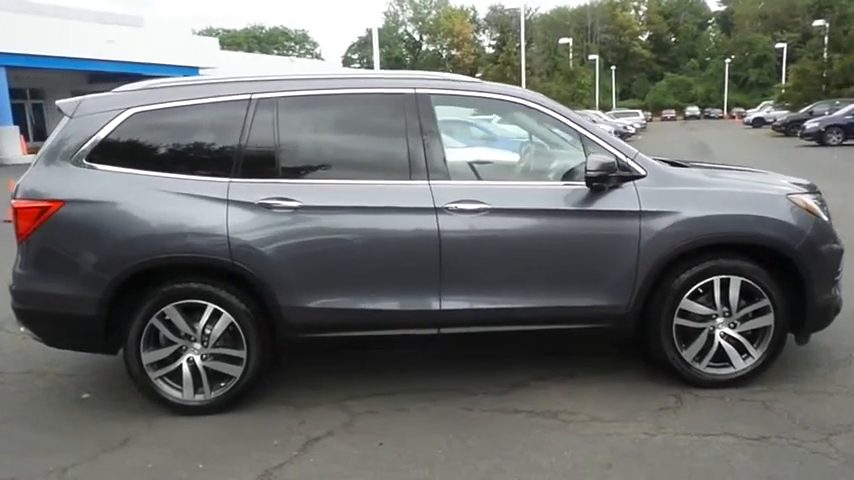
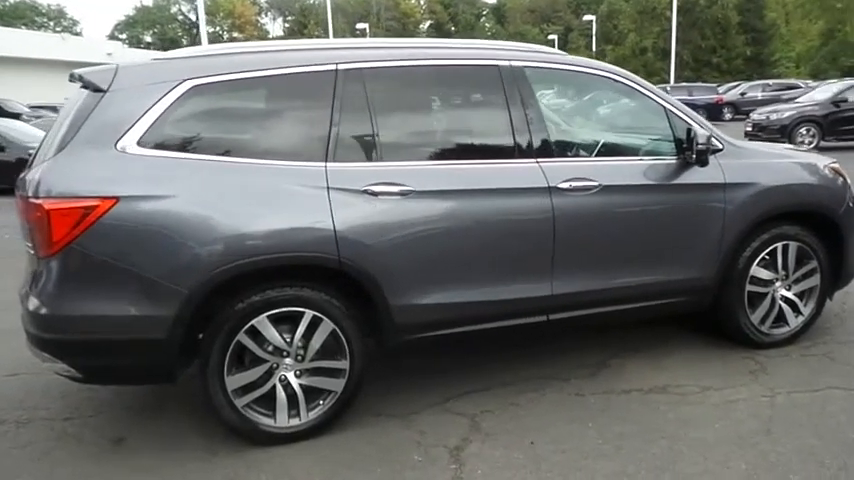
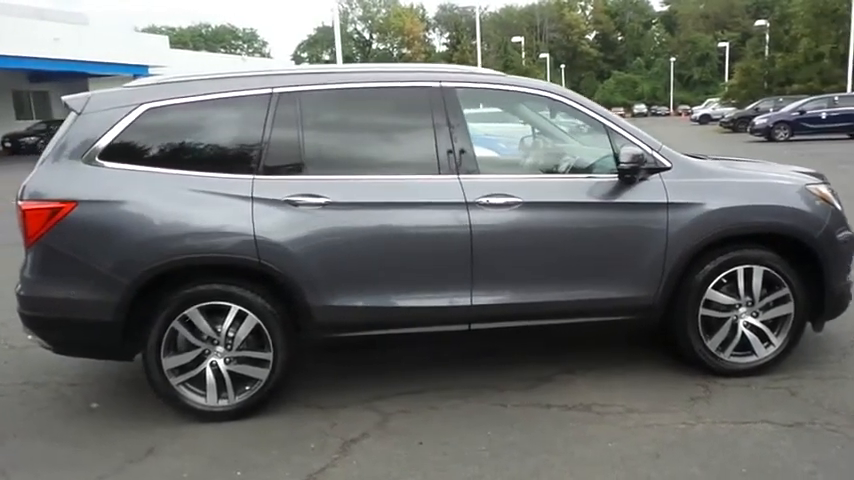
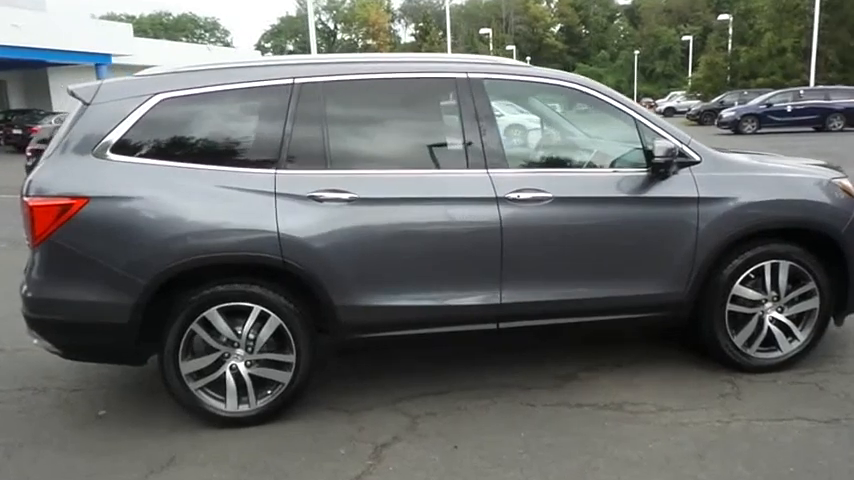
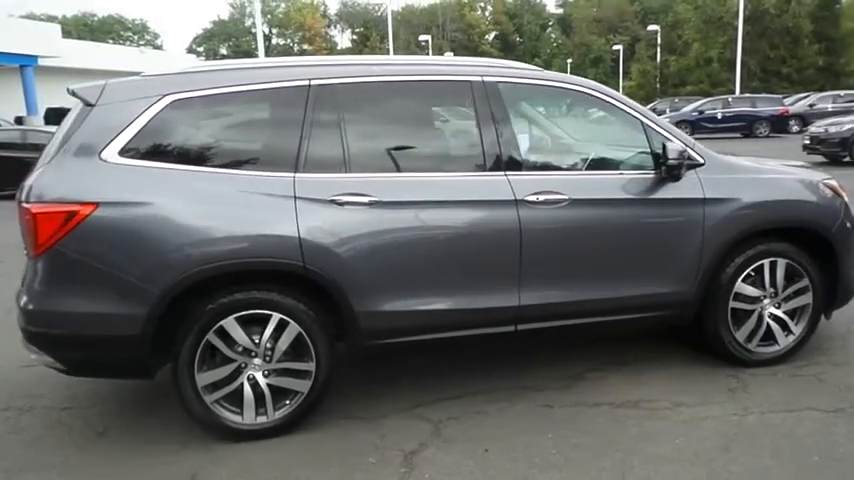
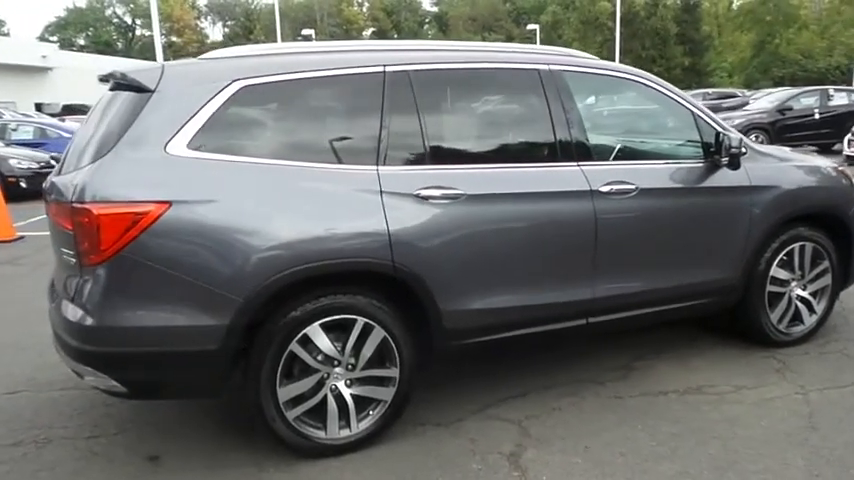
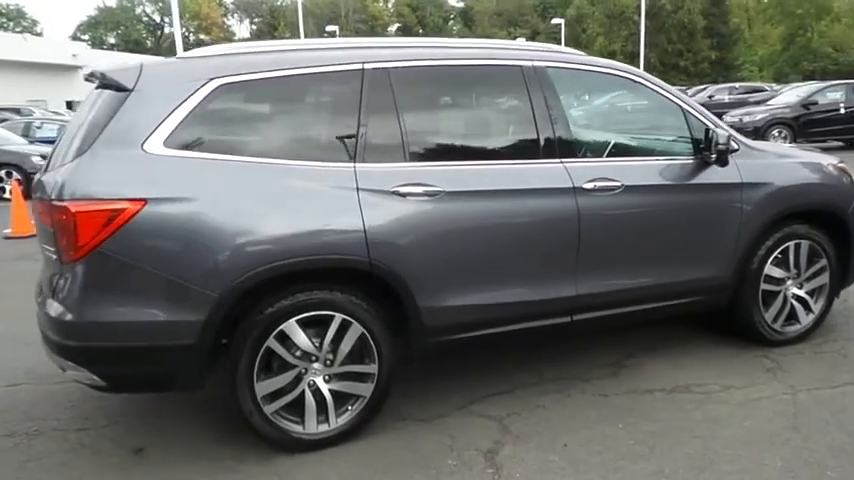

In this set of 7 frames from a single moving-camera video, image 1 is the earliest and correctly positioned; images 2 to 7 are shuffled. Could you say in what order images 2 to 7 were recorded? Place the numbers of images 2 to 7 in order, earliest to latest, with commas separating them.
3, 4, 5, 2, 7, 6
